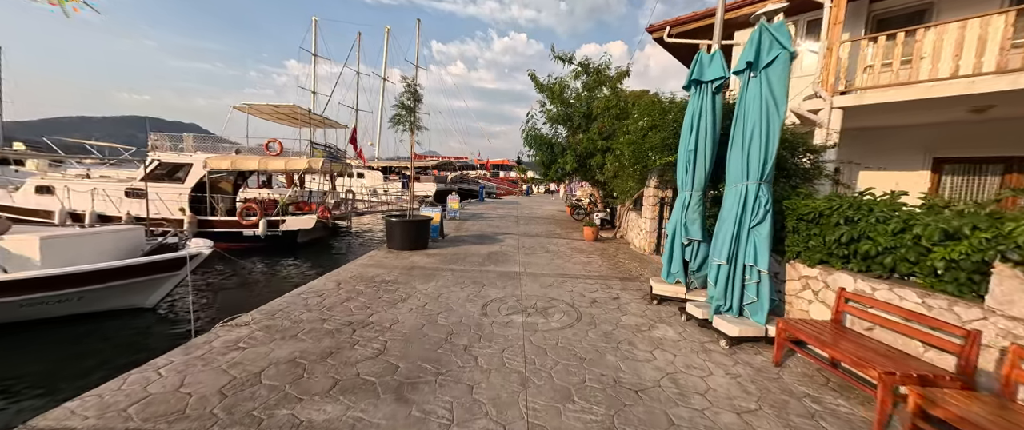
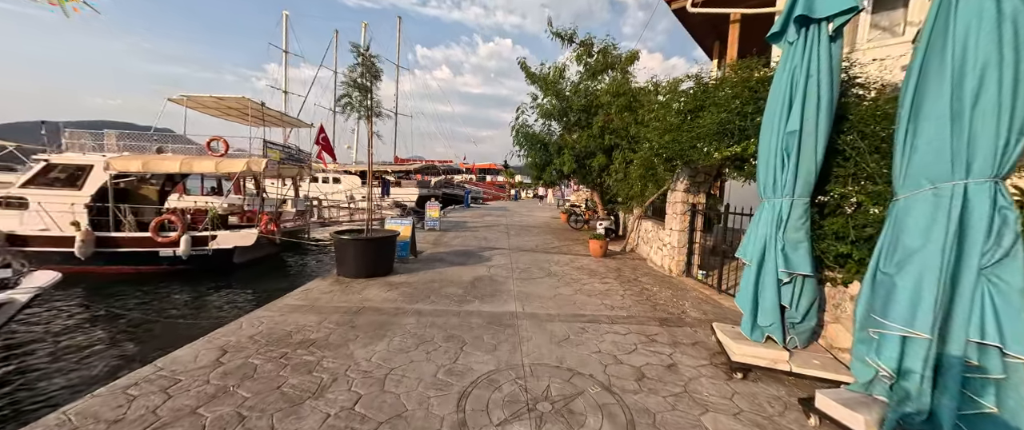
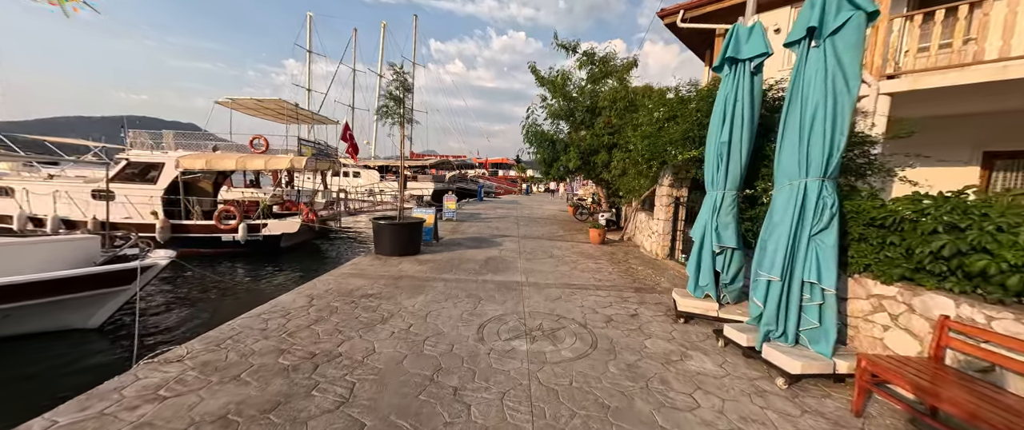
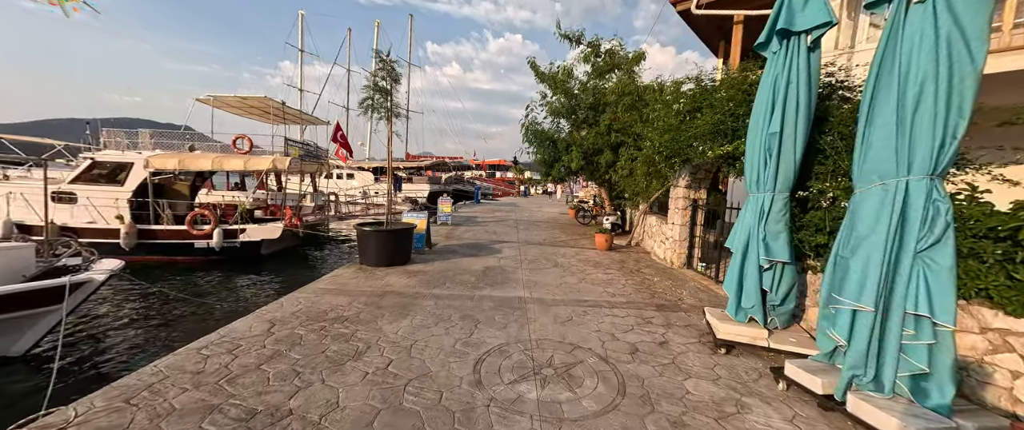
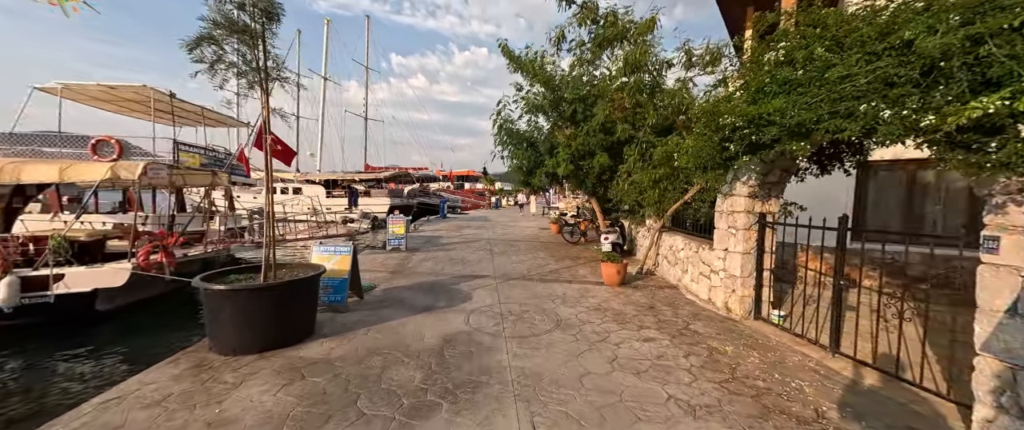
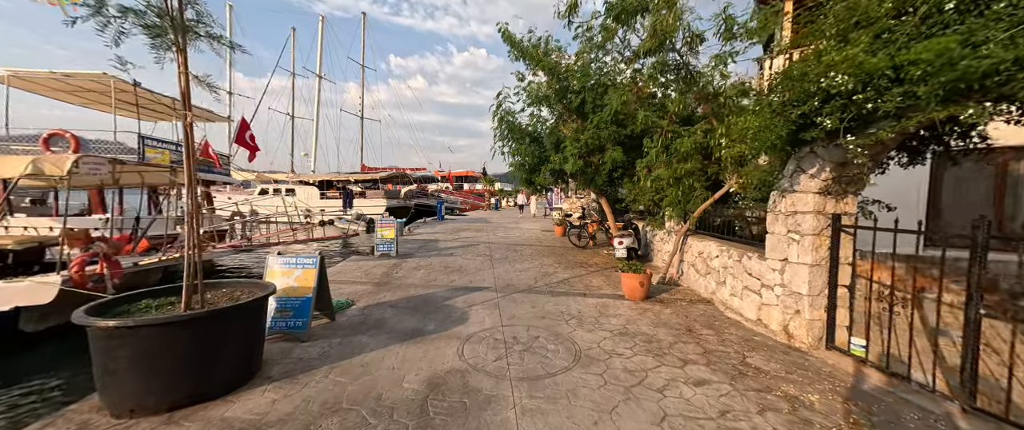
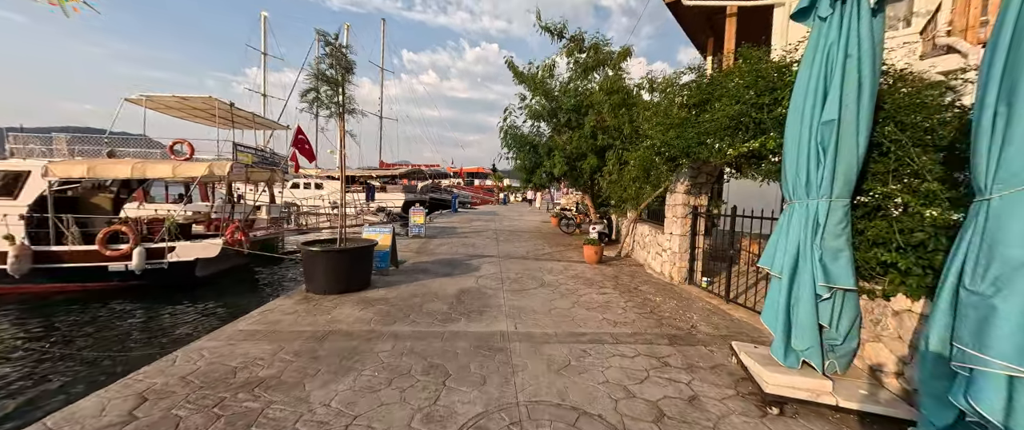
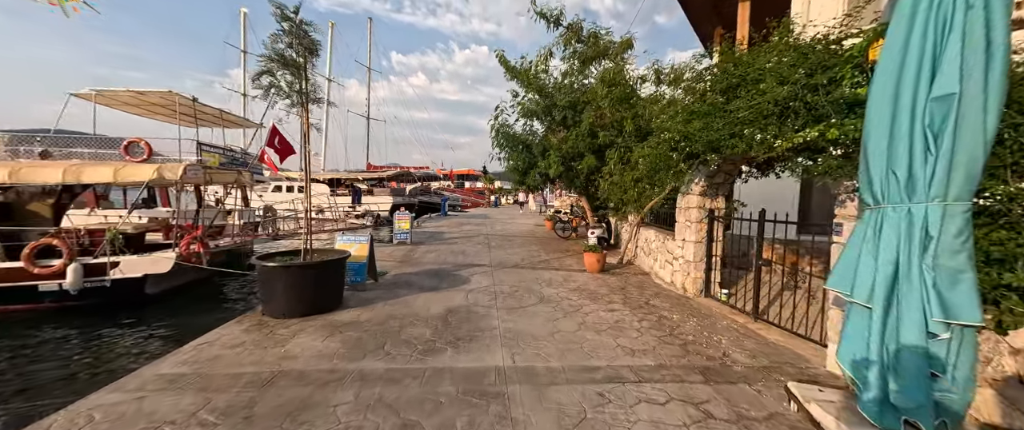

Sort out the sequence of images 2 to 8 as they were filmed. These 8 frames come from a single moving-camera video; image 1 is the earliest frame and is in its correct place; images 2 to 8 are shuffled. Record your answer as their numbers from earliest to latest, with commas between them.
3, 4, 2, 7, 8, 5, 6
